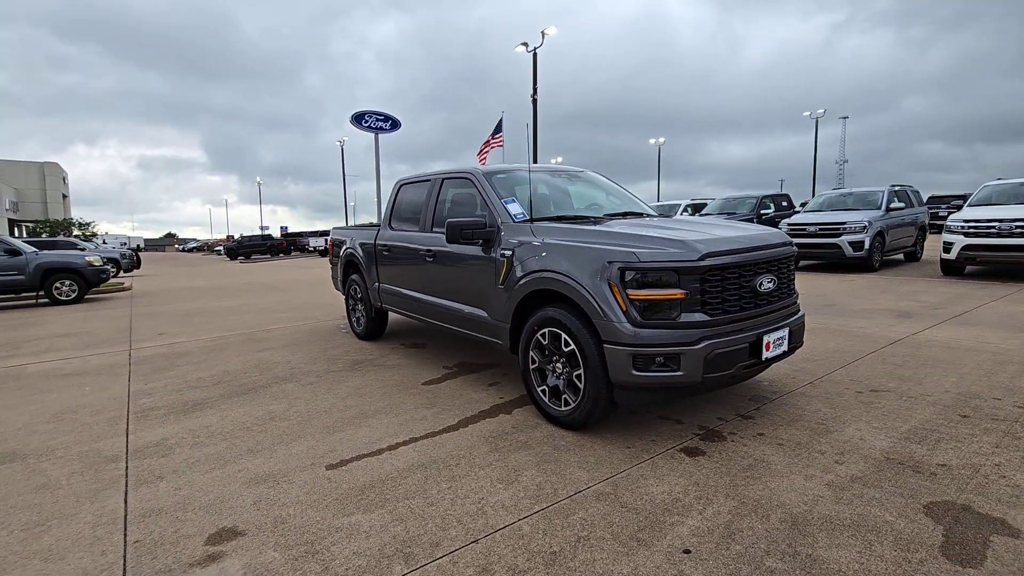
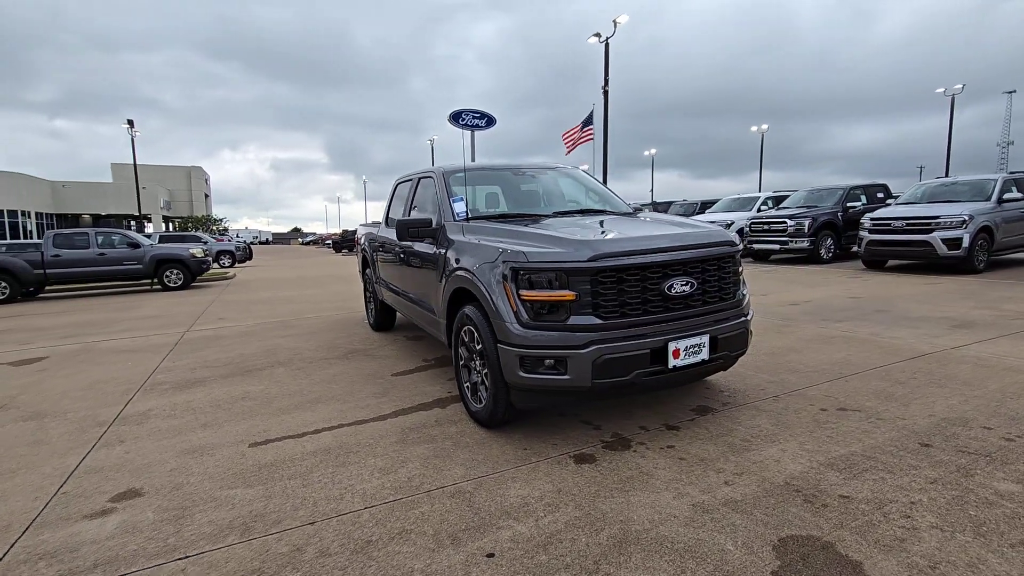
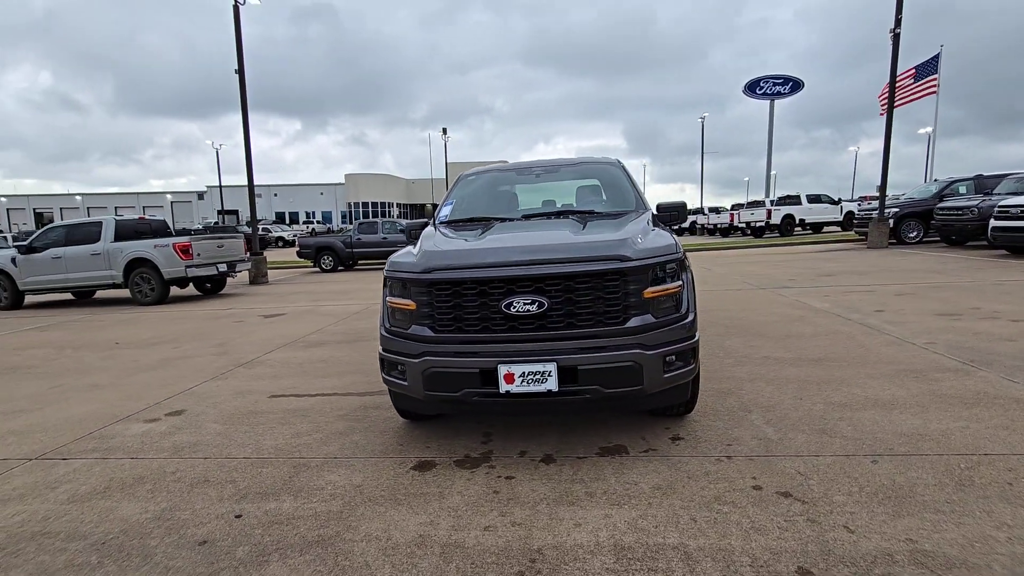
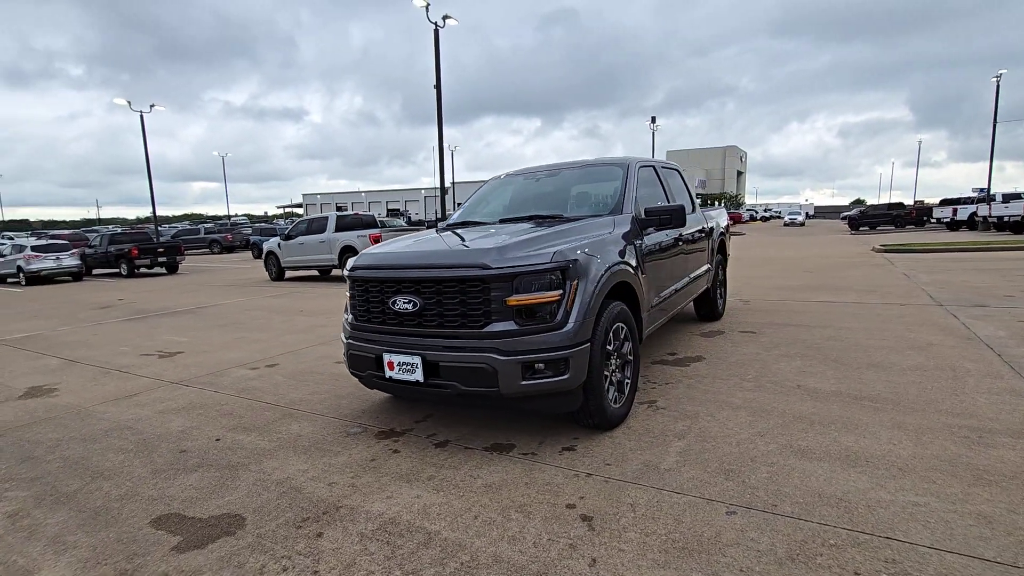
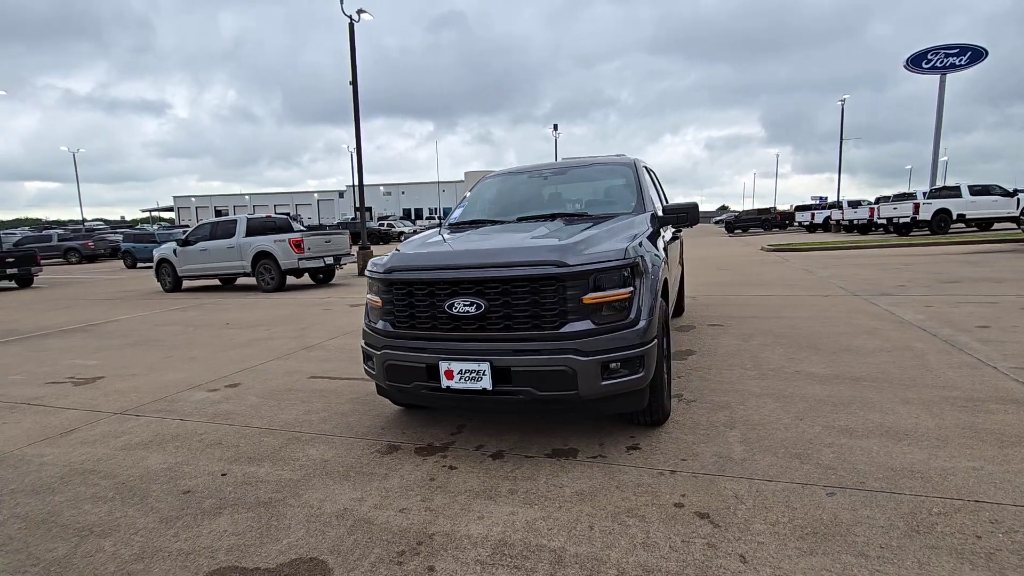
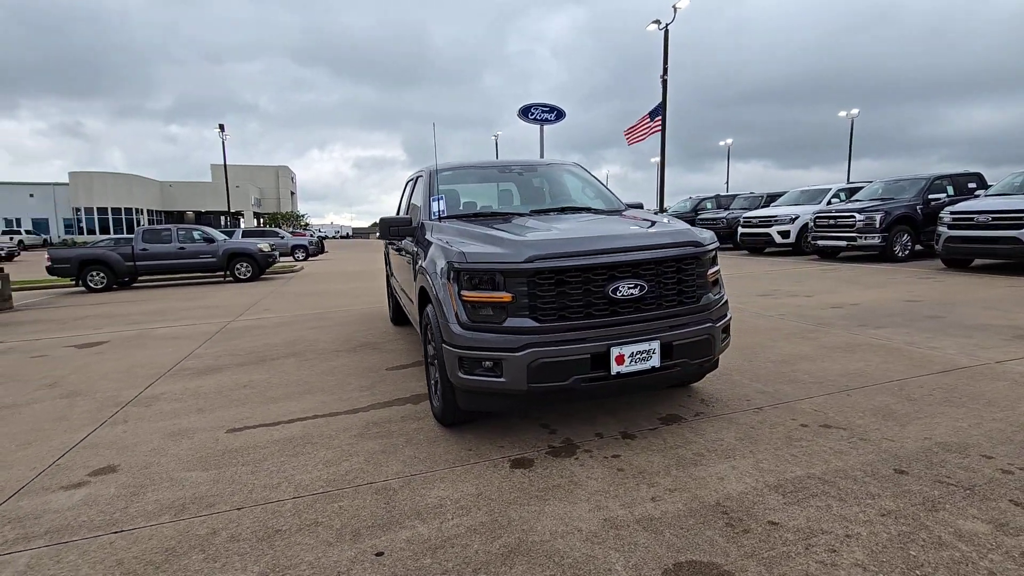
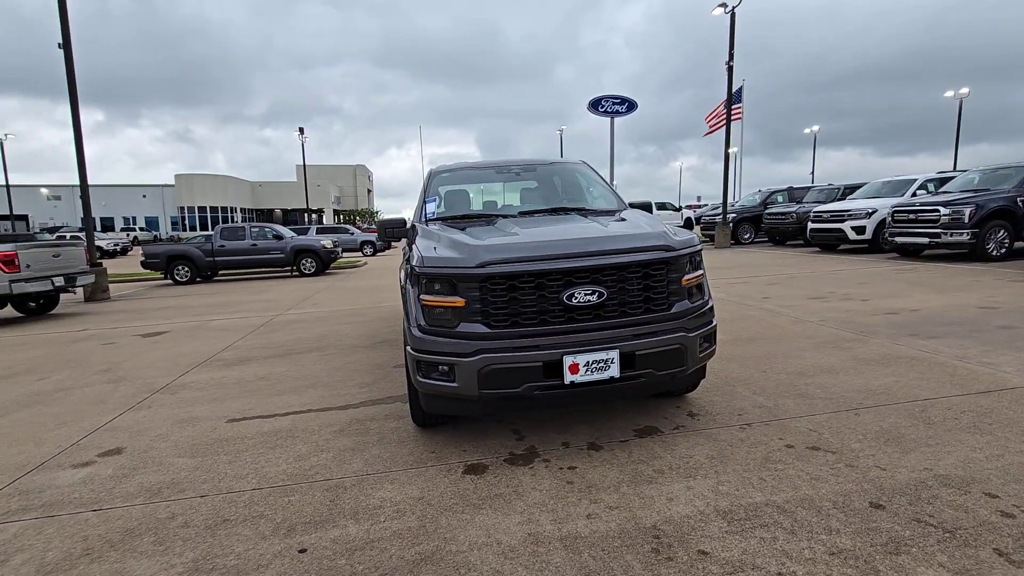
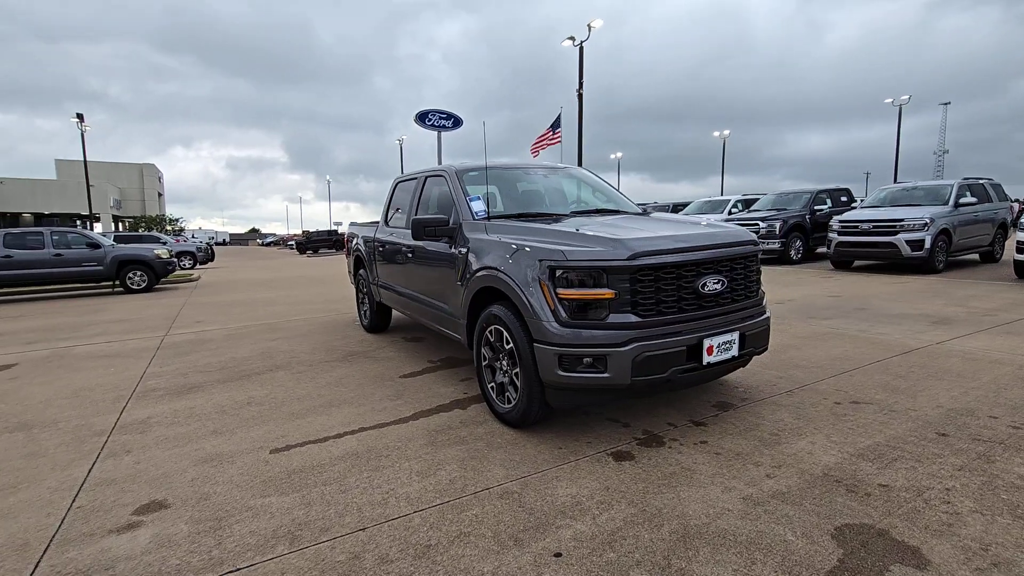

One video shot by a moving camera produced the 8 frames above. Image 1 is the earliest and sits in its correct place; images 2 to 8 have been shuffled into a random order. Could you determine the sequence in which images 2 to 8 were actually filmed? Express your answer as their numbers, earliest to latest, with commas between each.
8, 2, 6, 7, 3, 5, 4
